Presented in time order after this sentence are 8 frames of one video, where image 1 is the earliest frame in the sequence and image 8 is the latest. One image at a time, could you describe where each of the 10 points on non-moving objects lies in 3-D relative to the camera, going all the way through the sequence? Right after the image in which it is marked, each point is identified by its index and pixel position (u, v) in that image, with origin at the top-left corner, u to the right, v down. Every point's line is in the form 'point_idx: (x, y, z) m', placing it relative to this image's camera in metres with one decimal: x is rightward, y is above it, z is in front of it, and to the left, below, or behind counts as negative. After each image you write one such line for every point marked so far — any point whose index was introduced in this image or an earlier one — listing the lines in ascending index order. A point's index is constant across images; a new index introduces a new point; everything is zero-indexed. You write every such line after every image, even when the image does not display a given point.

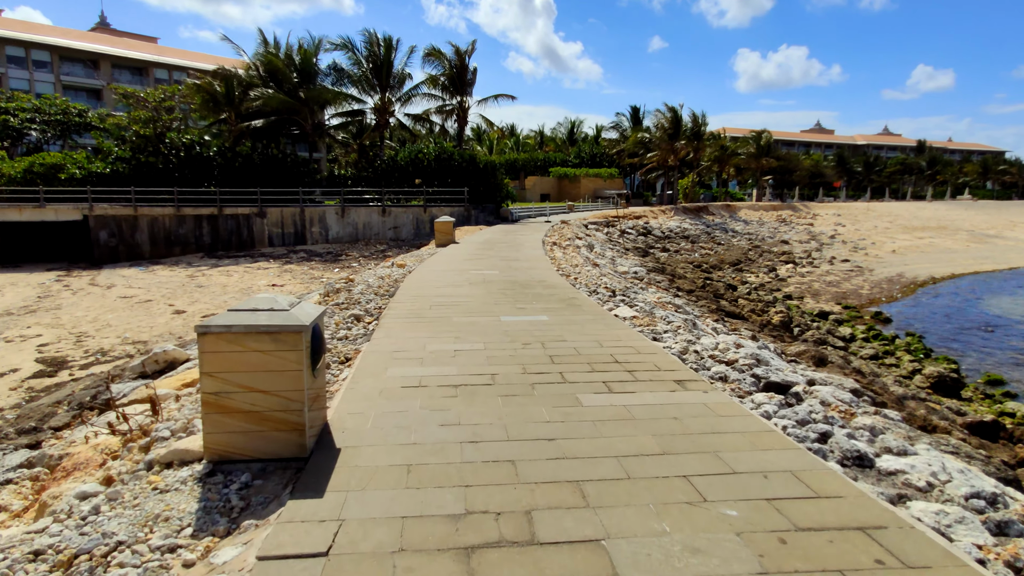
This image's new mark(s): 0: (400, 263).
0: (-2.8, +0.6, +14.0) m
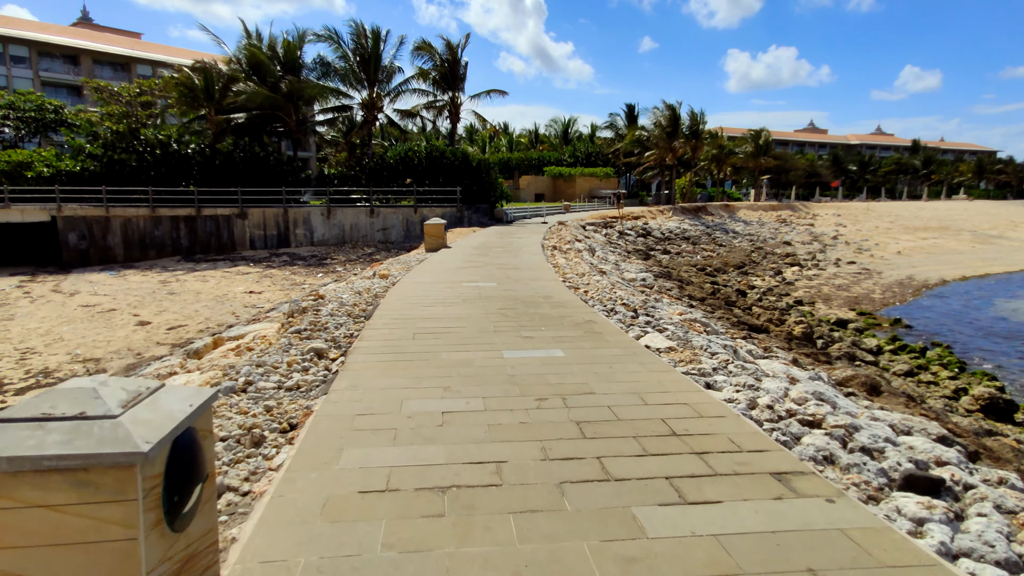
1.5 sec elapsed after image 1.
0: (-2.8, +0.4, +12.5) m
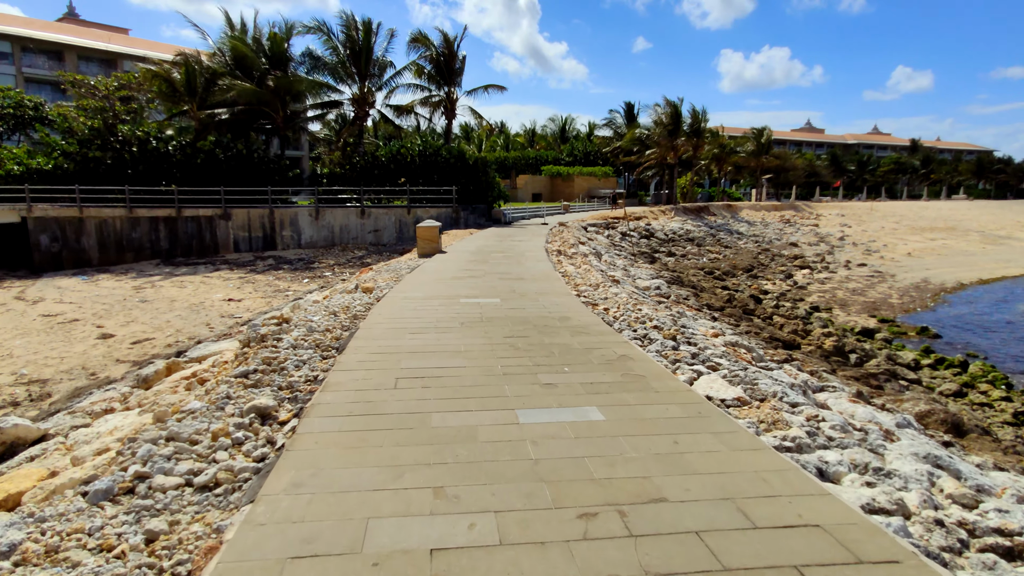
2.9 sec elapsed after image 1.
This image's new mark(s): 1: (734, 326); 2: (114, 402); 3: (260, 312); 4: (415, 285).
0: (-2.8, +0.1, +11.1) m
1: (+4.4, -0.8, +11.3) m
2: (-5.1, -1.5, +7.2) m
3: (-7.3, -0.7, +16.2) m
4: (-1.6, +0.1, +9.2) m
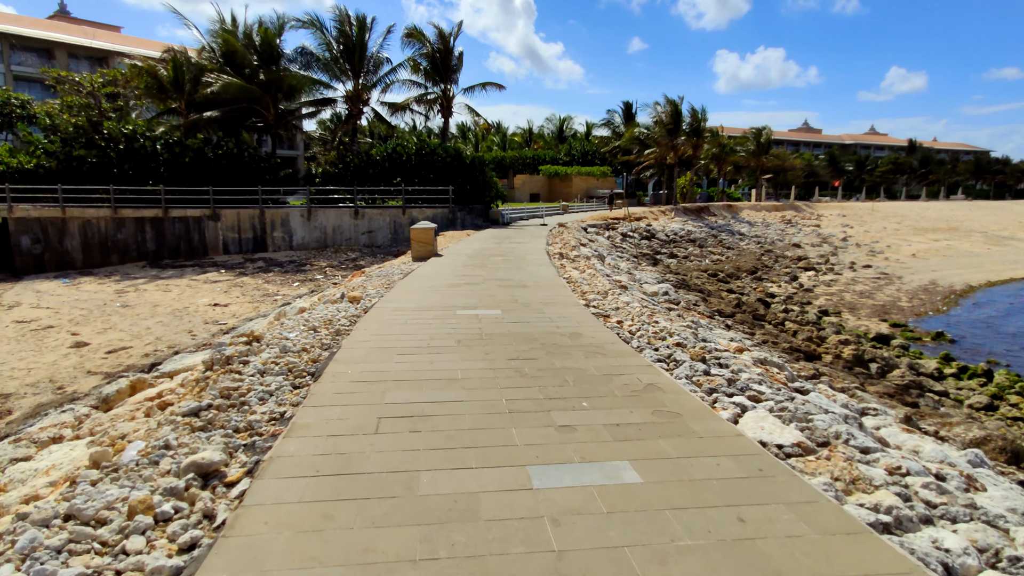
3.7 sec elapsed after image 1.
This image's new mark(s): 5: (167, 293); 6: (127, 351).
0: (-2.8, 0.0, +10.3) m
1: (+4.5, -0.9, +10.5) m
2: (-5.0, -1.6, +6.4) m
3: (-7.3, -0.8, +15.4) m
4: (-1.6, -0.1, +8.4) m
5: (-11.8, -0.2, +19.2) m
6: (-8.8, -1.4, +12.9) m
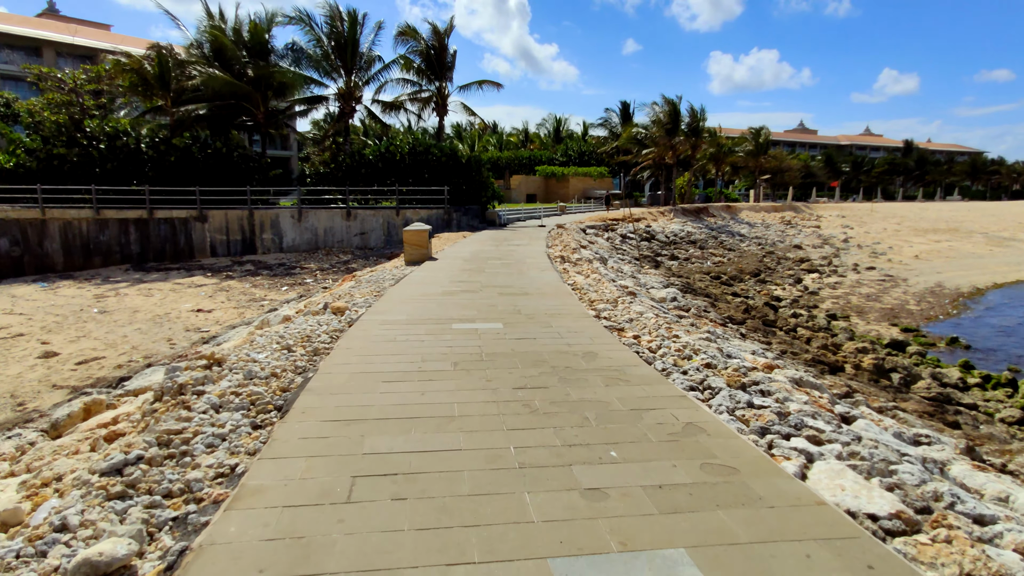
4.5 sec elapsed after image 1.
0: (-2.8, -0.1, +9.5) m
1: (+4.5, -1.0, +9.8) m
2: (-5.0, -1.7, +5.5) m
3: (-7.3, -1.0, +14.5) m
4: (-1.5, -0.2, +7.6) m
5: (-11.8, -0.3, +18.3) m
6: (-8.8, -1.6, +12.0) m
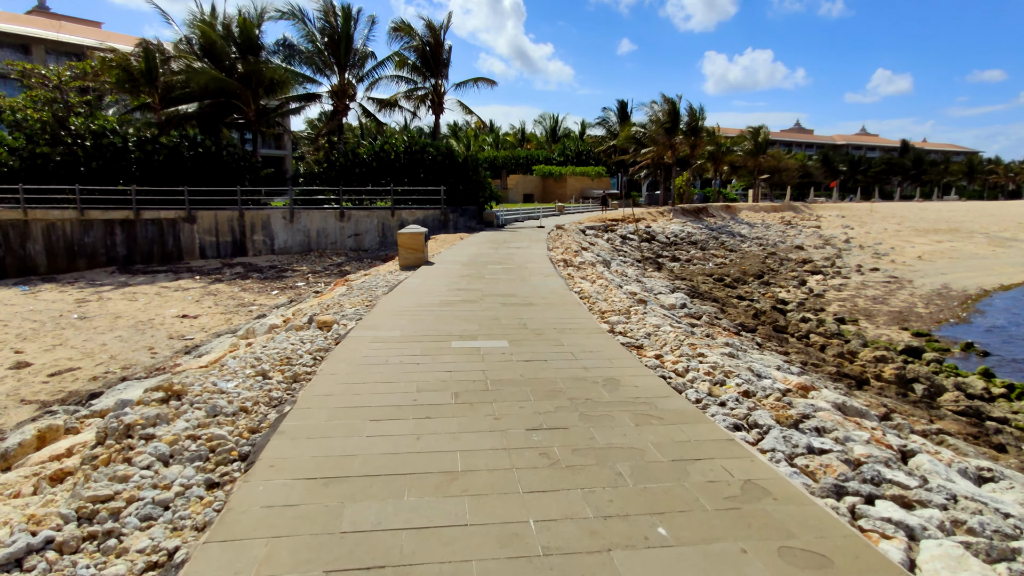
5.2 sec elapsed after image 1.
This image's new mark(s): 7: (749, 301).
0: (-2.7, -0.2, +8.8) m
1: (+4.5, -1.1, +9.2) m
2: (-4.9, -1.8, +4.8) m
3: (-7.3, -1.1, +13.8) m
4: (-1.5, -0.3, +6.9) m
5: (-11.9, -0.5, +17.6) m
6: (-8.8, -1.7, +11.3) m
7: (+8.1, -0.4, +19.2) m
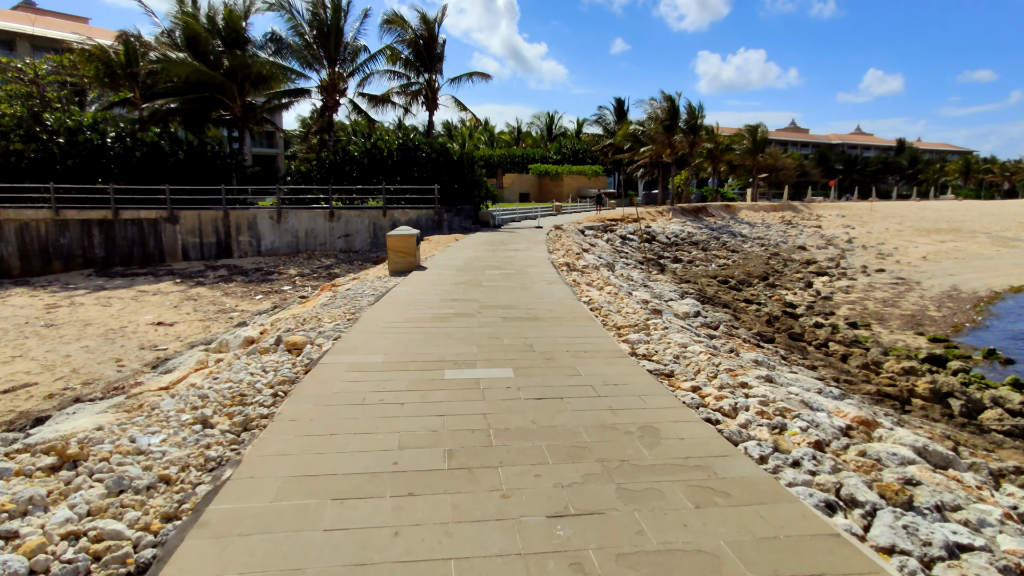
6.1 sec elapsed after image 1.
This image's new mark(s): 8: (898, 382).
0: (-2.7, -0.4, +7.9) m
1: (+4.5, -1.3, +8.3) m
2: (-4.9, -2.0, +3.8) m
3: (-7.3, -1.2, +12.8) m
4: (-1.5, -0.5, +6.0) m
5: (-11.9, -0.6, +16.5) m
6: (-8.8, -1.8, +10.3) m
7: (+8.0, -0.5, +18.3) m
8: (+7.2, -1.7, +10.5) m
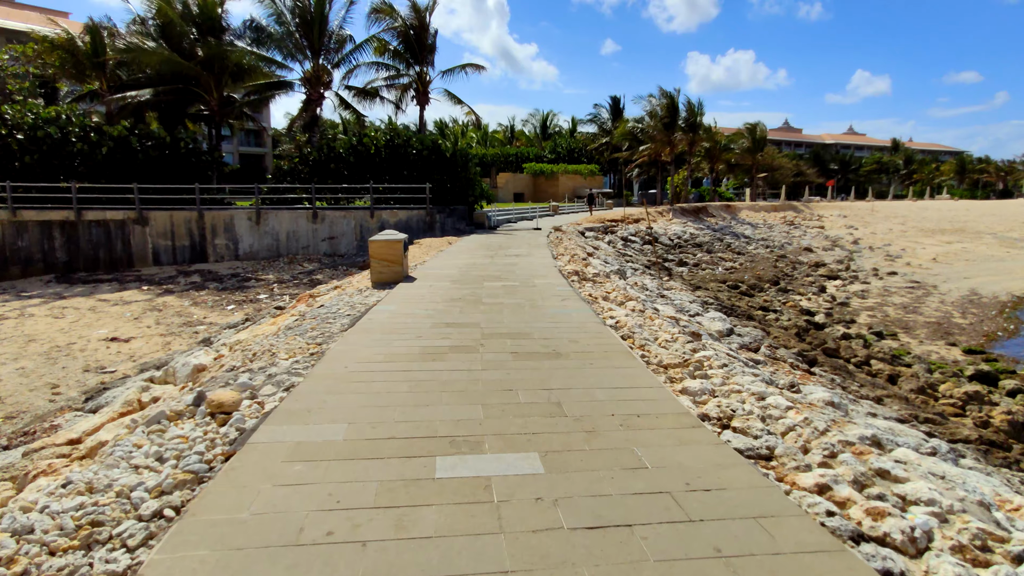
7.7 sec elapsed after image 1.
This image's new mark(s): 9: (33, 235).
0: (-2.6, -0.6, +6.3) m
1: (+4.6, -1.5, +6.7) m
2: (-4.7, -2.2, +2.2) m
3: (-7.3, -1.5, +11.1) m
4: (-1.3, -0.7, +4.4) m
5: (-11.9, -0.9, +14.8) m
6: (-8.7, -2.1, +8.6) m
7: (+8.0, -0.8, +16.9) m
8: (+7.3, -2.0, +9.0) m
9: (-16.9, +1.8, +19.7) m
